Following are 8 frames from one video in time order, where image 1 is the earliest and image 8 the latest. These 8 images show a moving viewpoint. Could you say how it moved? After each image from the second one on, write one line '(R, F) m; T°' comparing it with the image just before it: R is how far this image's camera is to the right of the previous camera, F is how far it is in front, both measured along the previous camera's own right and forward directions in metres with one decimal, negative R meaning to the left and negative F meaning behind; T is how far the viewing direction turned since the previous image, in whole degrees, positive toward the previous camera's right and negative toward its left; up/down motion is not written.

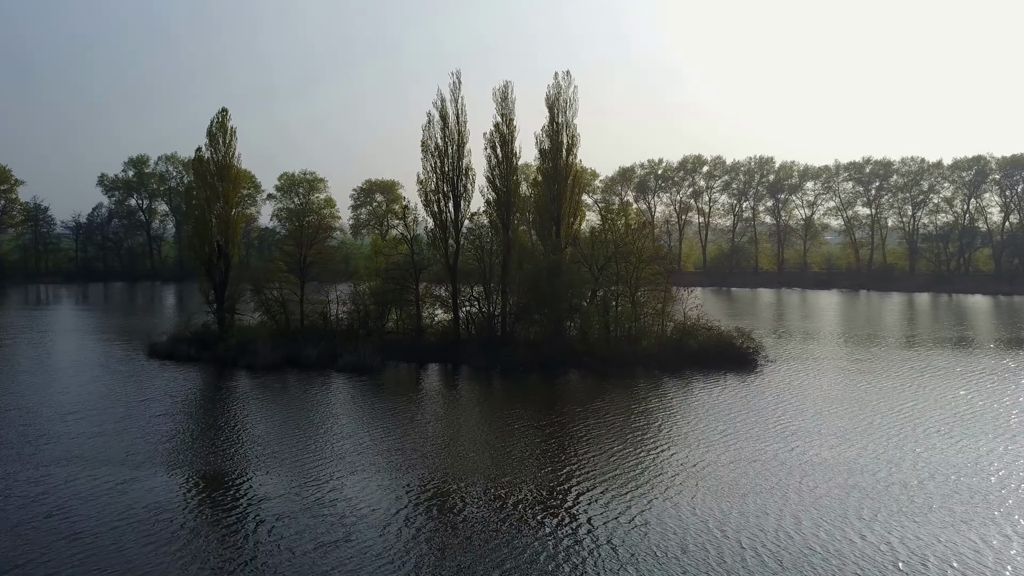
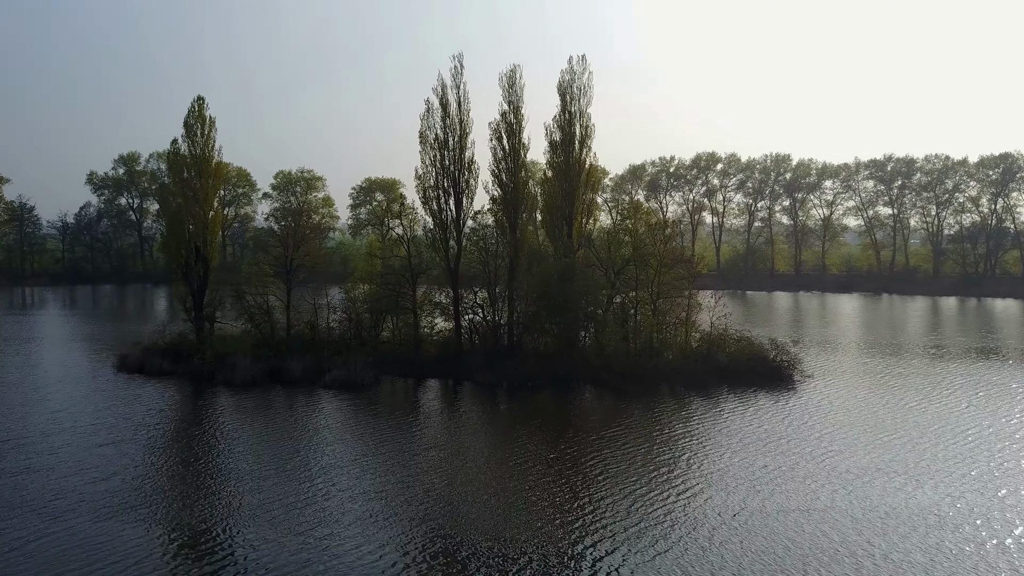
(-0.1, +2.9) m; 0°
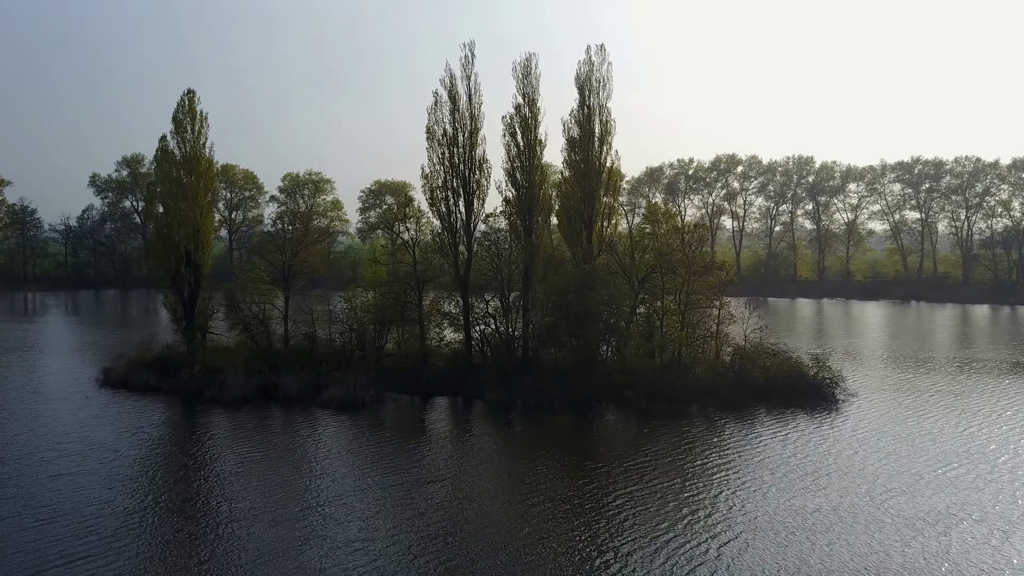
(0.0, +2.1) m; -1°
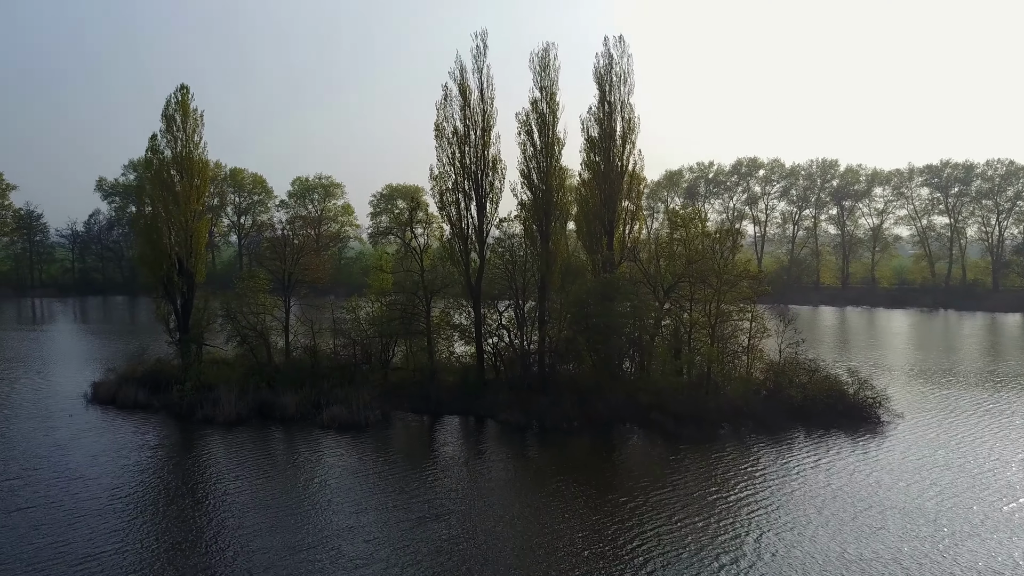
(0.0, +1.8) m; -1°
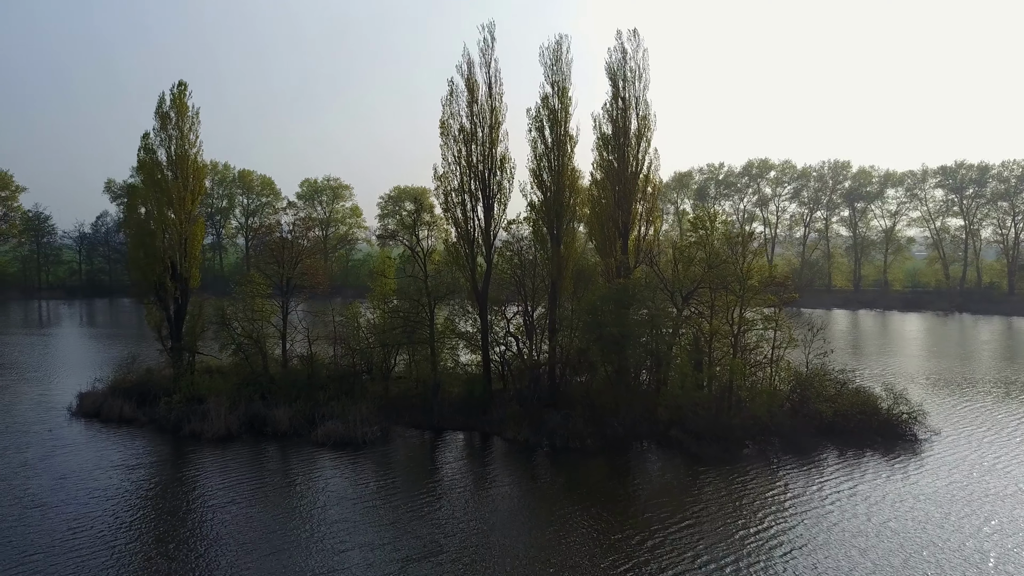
(-0.1, +1.3) m; 0°
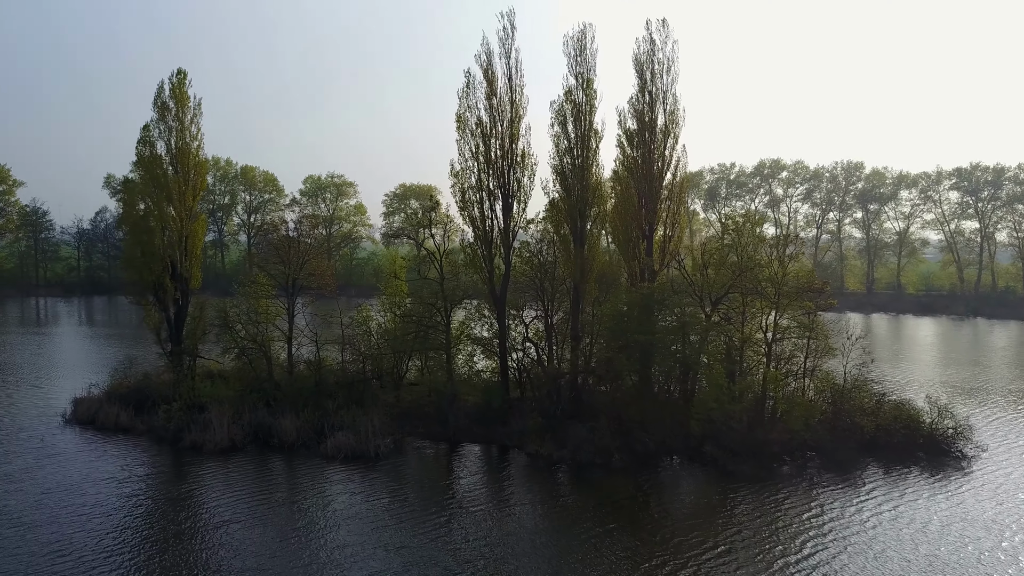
(-0.4, +1.2) m; 0°
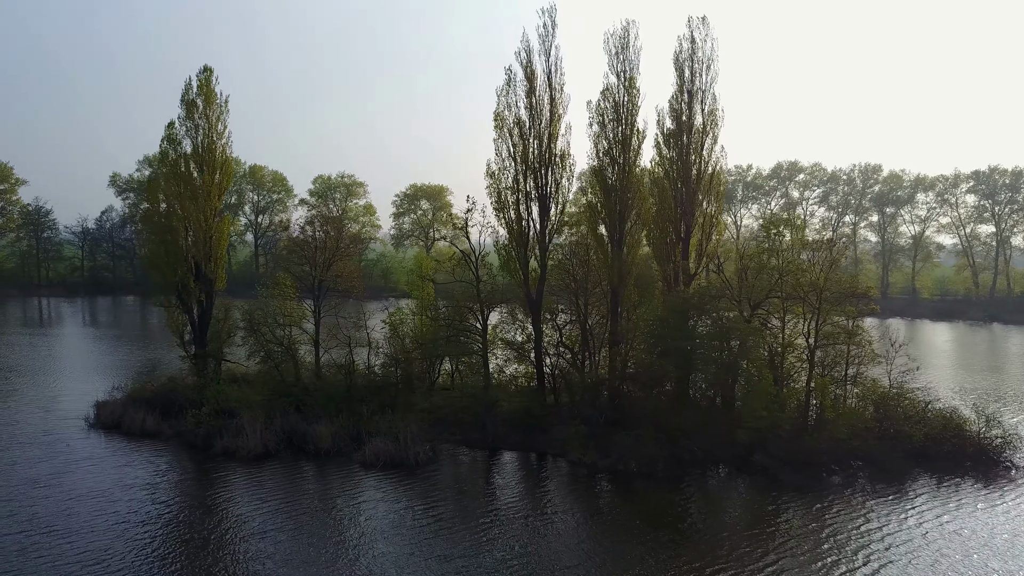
(-0.6, +0.5) m; 0°
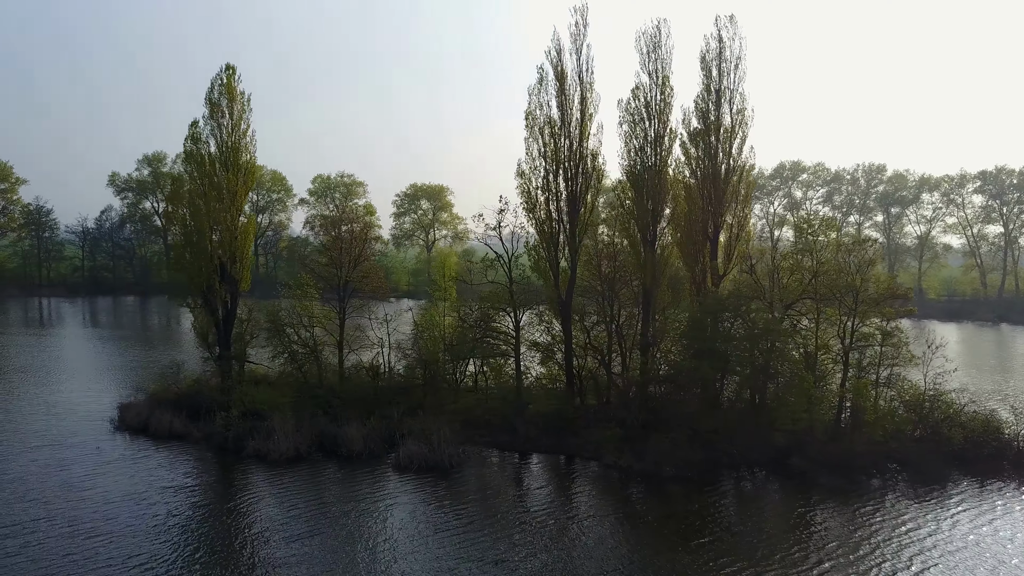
(-0.7, +0.2) m; 0°
